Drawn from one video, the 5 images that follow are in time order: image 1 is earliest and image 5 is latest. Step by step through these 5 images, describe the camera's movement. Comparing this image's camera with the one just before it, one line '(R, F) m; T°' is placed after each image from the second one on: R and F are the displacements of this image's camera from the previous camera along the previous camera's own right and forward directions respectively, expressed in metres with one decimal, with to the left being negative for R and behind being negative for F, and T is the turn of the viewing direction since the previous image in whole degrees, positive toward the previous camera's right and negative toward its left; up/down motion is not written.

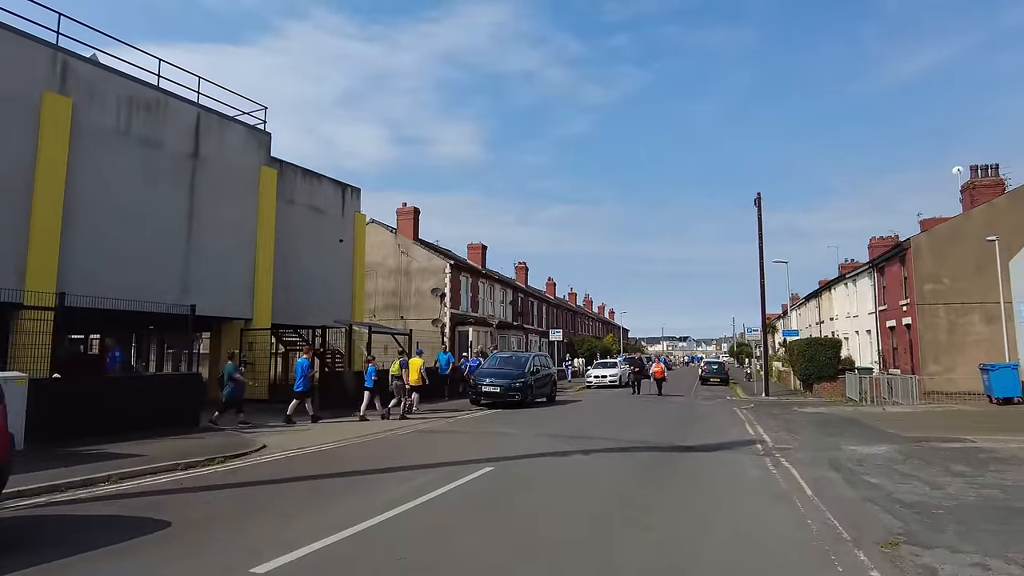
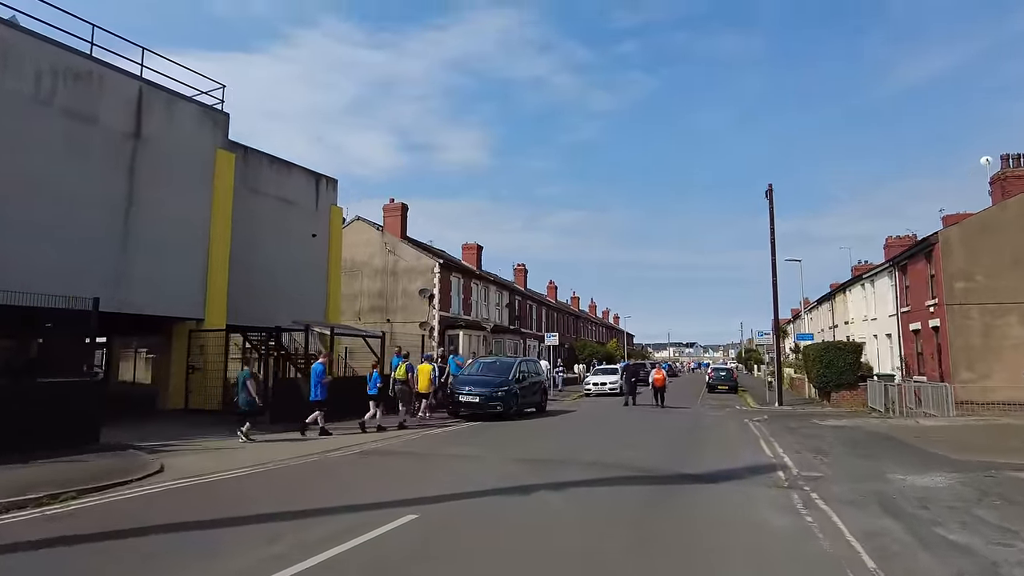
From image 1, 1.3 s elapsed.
(+0.6, +2.3) m; -1°
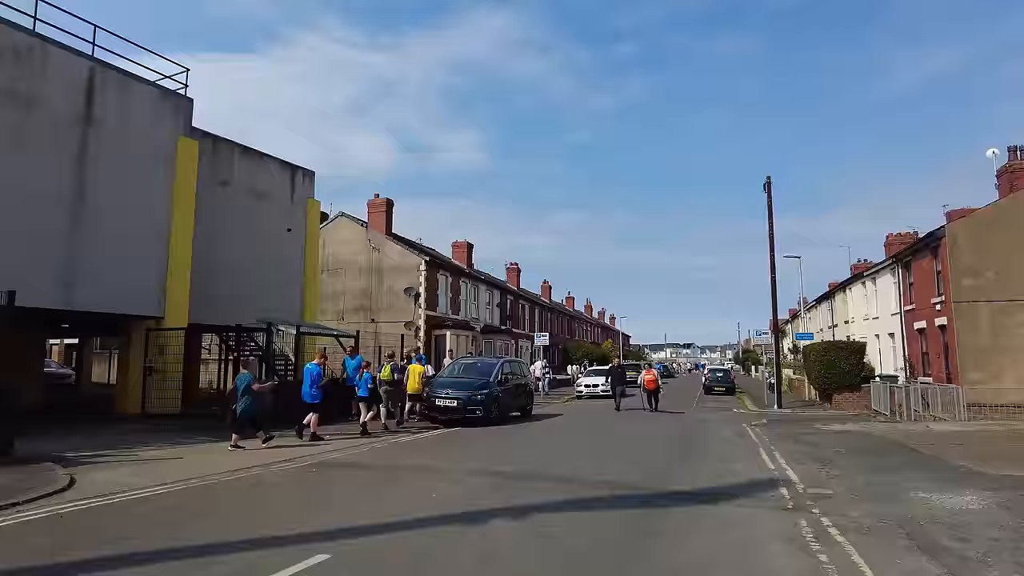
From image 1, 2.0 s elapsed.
(+0.4, +1.2) m; 0°
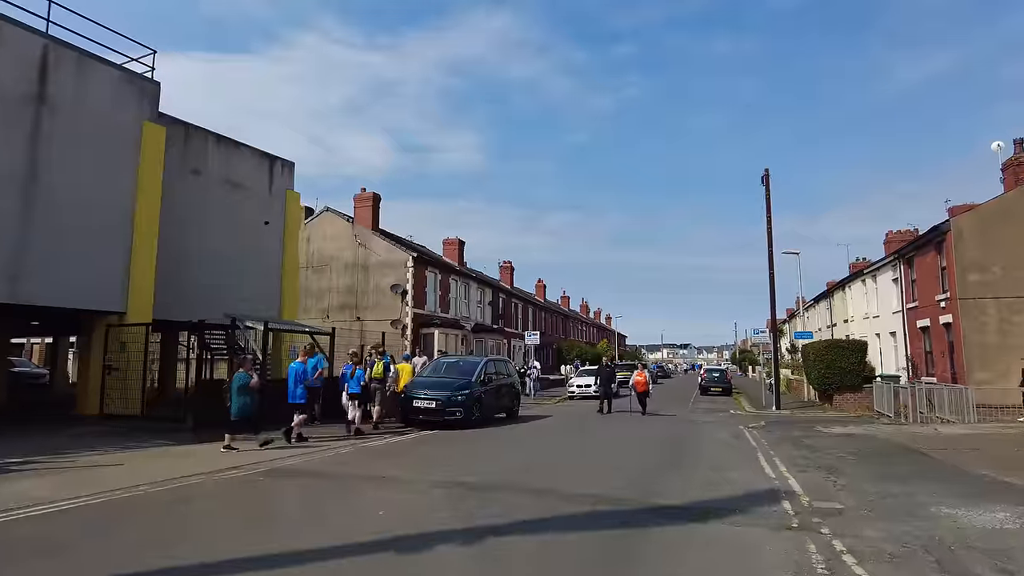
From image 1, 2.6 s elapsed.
(+0.3, +1.0) m; 0°
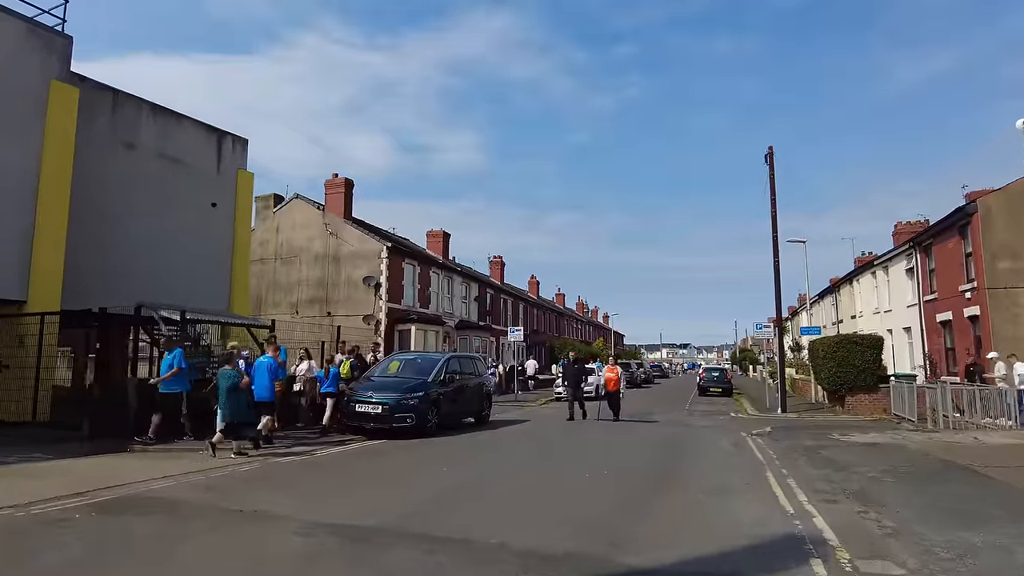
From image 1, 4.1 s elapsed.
(+0.7, +2.3) m; 0°
